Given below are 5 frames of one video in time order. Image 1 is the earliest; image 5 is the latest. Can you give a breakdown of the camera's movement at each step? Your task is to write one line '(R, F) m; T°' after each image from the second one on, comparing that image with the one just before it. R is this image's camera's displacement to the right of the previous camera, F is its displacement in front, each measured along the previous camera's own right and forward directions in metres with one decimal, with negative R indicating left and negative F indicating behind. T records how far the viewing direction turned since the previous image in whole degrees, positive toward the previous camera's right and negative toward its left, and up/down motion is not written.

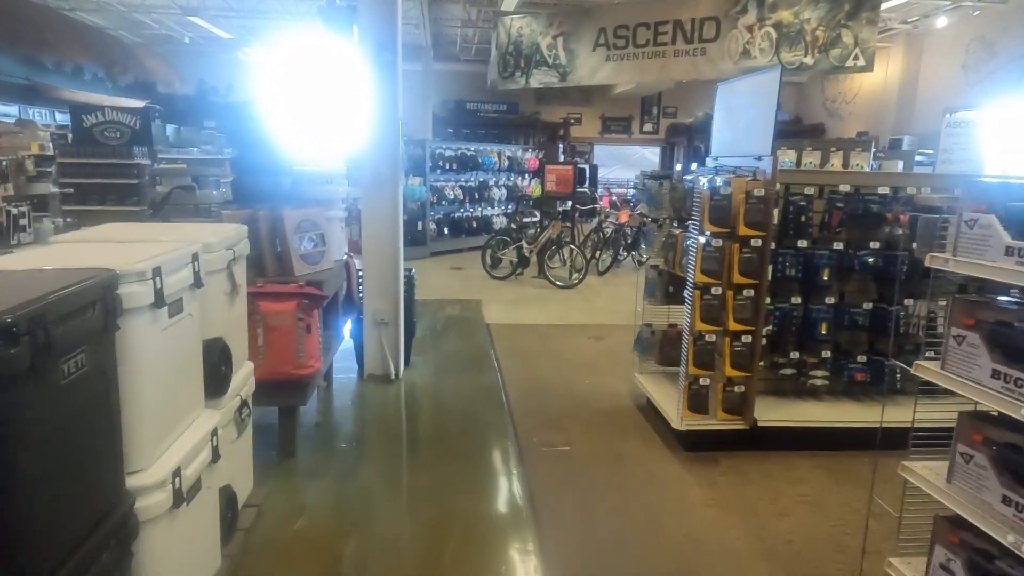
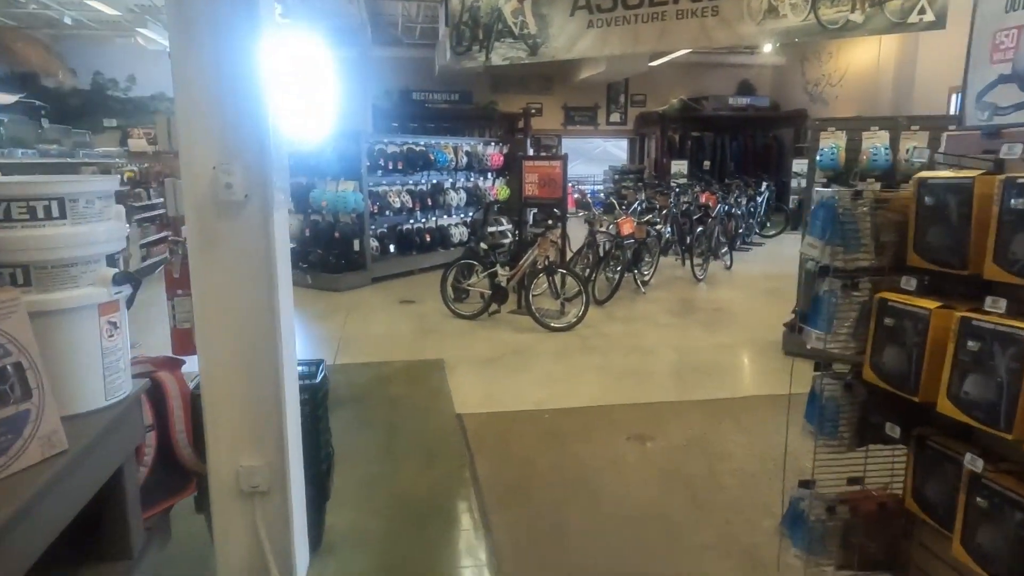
(-0.2, +2.1) m; +4°
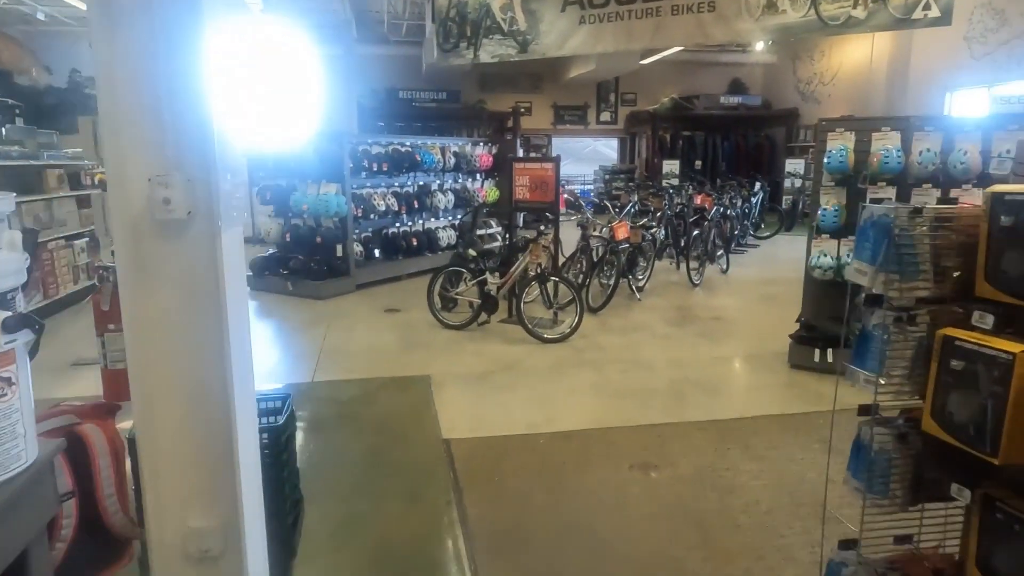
(0.0, +0.3) m; +1°
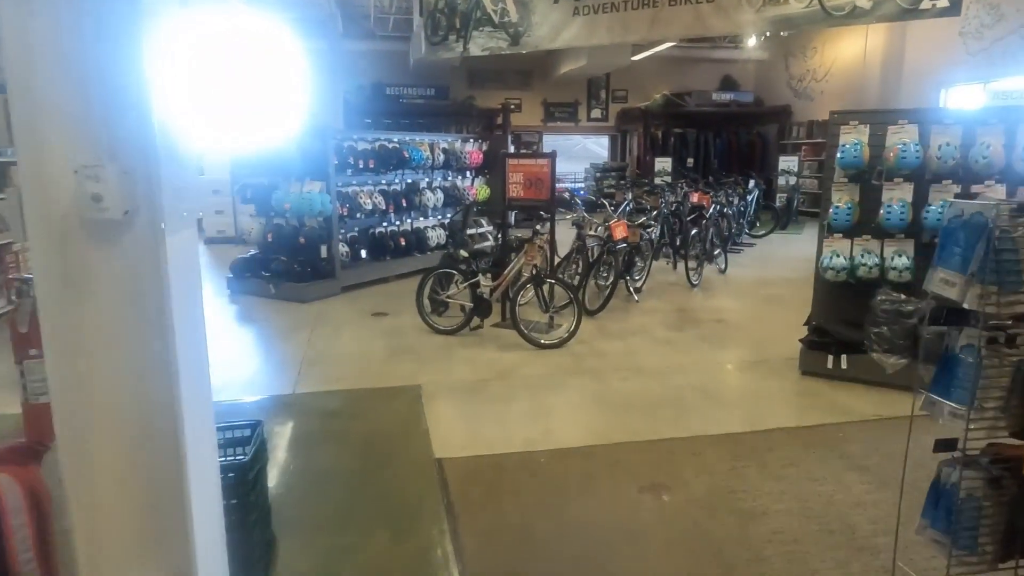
(0.0, +0.3) m; +1°
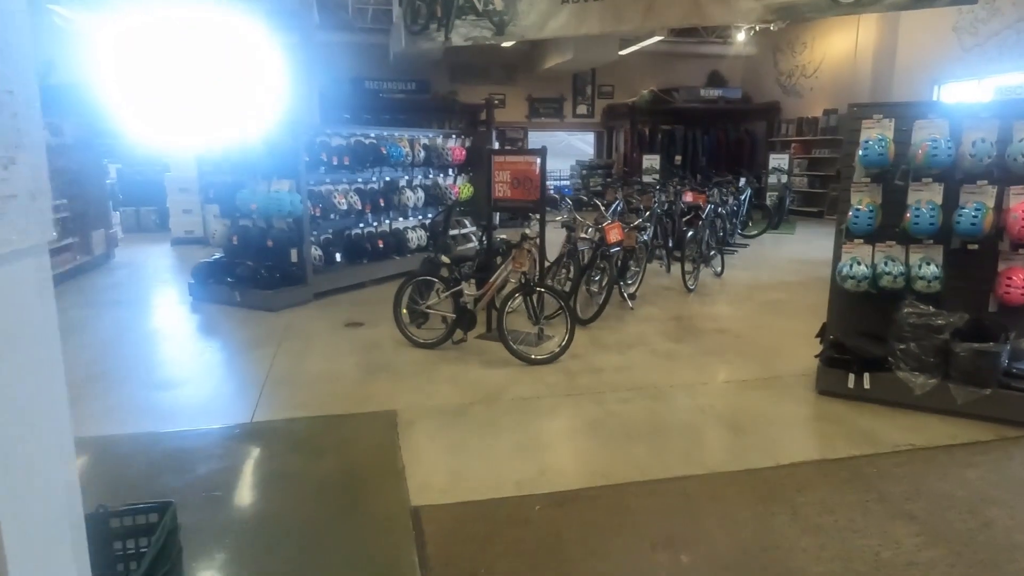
(0.0, +0.4) m; +1°
